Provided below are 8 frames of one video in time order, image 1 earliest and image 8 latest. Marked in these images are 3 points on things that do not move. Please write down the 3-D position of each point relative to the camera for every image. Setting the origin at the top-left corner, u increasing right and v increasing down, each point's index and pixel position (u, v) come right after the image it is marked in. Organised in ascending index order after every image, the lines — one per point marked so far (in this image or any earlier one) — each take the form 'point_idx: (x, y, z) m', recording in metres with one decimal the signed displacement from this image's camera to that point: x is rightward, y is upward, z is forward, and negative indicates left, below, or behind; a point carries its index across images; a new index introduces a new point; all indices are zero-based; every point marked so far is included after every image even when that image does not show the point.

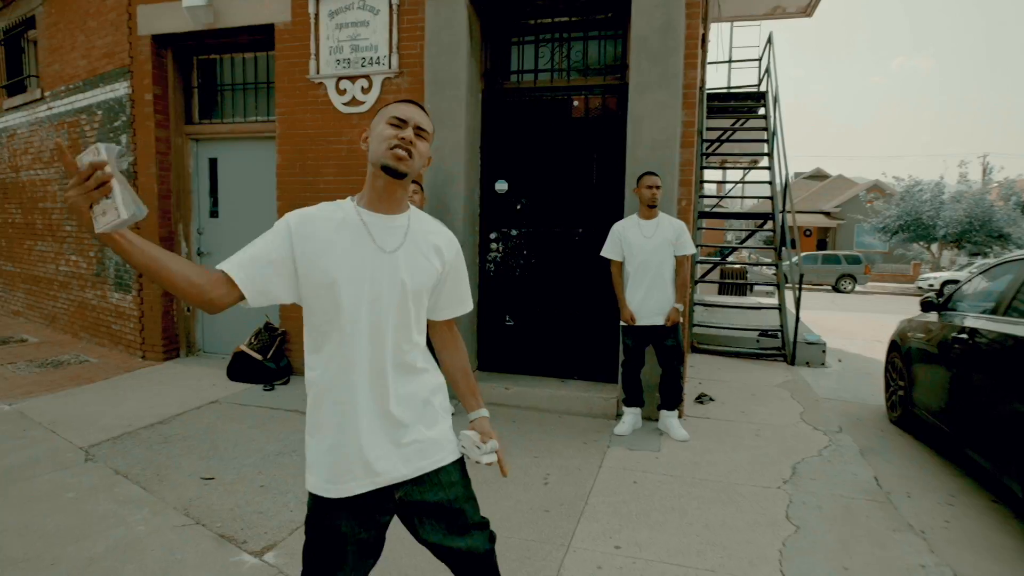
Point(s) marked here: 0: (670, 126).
0: (+1.2, +1.2, +4.5) m
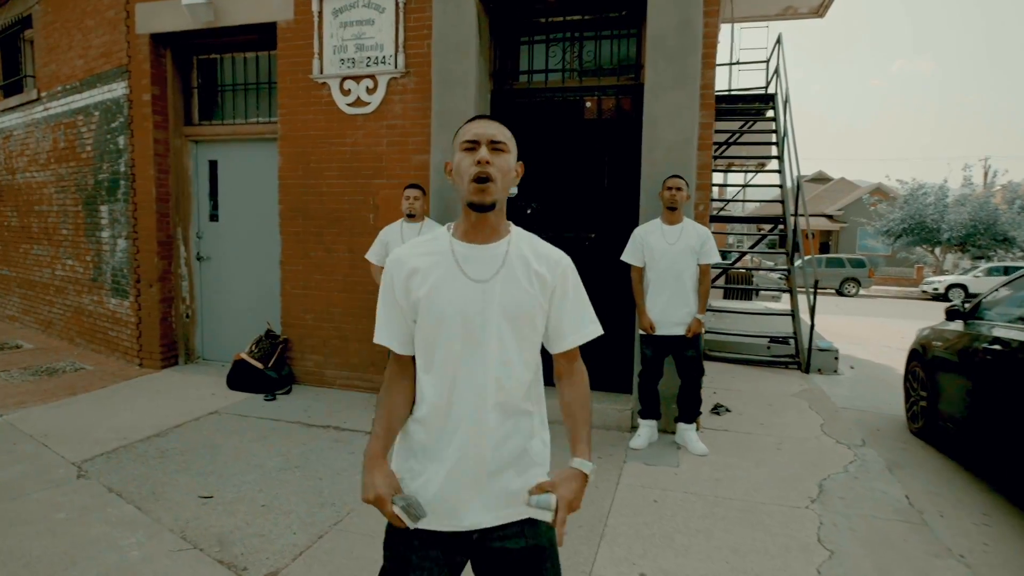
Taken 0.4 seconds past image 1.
0: (+1.3, +1.1, +4.4) m
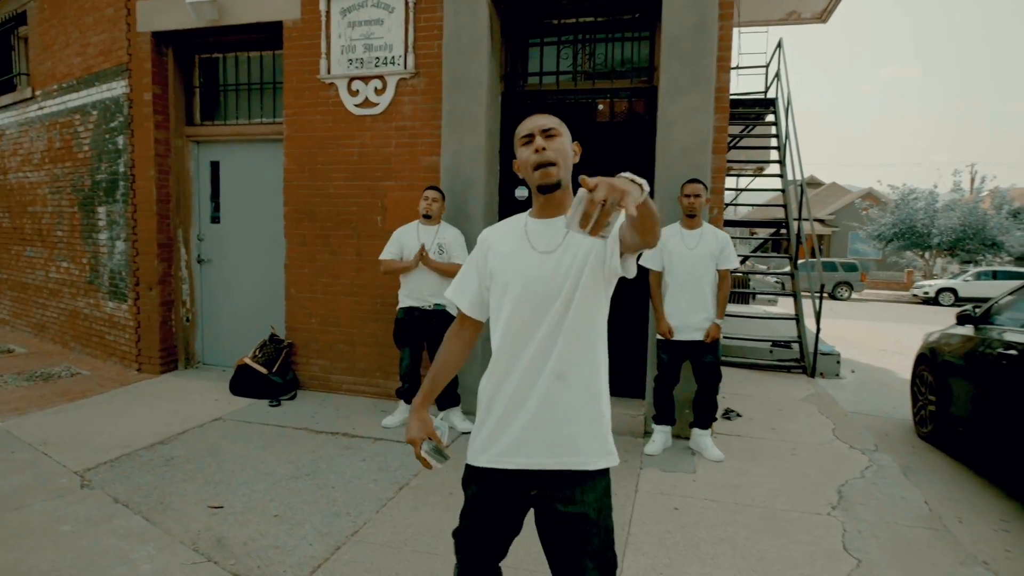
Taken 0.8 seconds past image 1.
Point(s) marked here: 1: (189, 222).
0: (+1.3, +1.1, +4.3) m
1: (-3.2, +0.7, +6.1) m
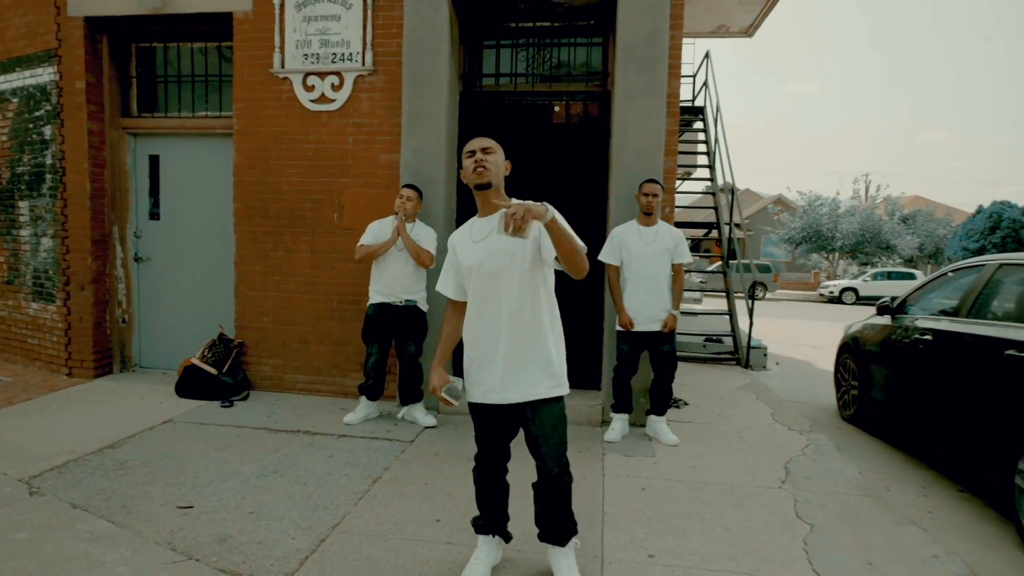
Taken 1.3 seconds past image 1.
0: (+1.1, +1.2, +4.6) m
1: (-3.7, +0.7, +5.8) m
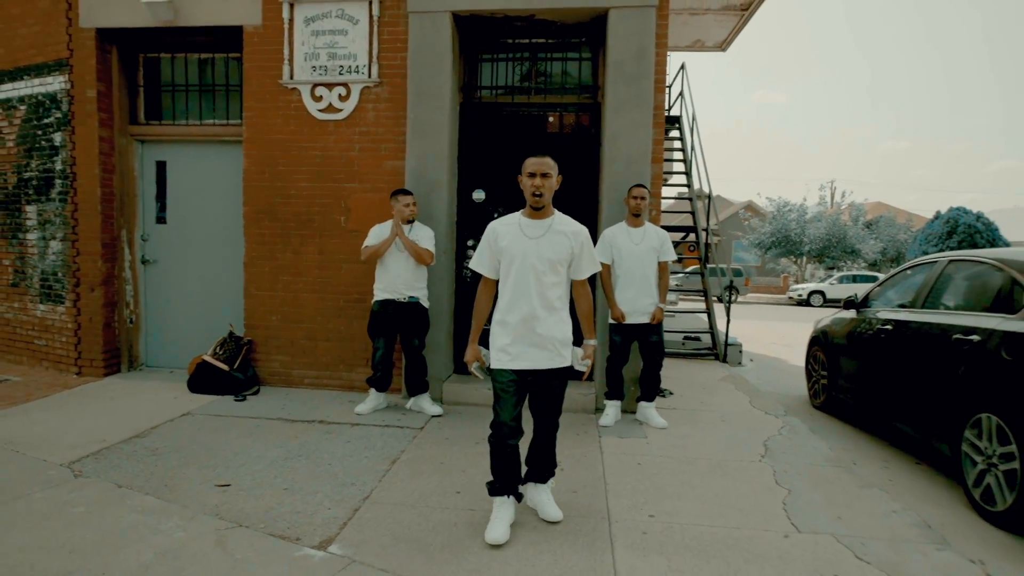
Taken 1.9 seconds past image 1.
0: (+1.1, +1.2, +5.0) m
1: (-3.7, +0.7, +6.0) m
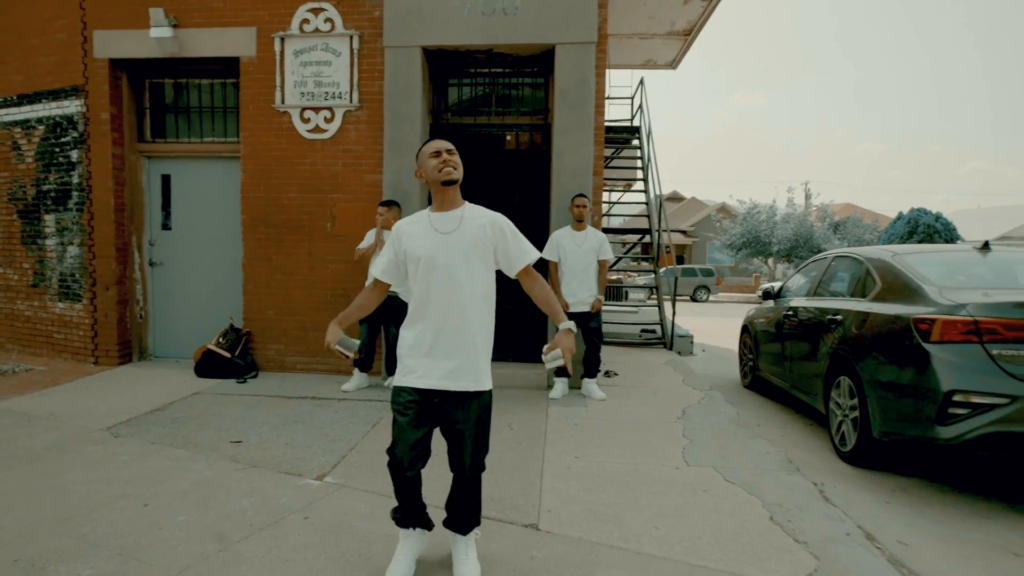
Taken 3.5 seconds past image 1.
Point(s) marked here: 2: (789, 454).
0: (+0.7, +1.2, +5.9) m
1: (-4.1, +0.7, +6.8) m
2: (+2.0, -1.2, +4.3) m
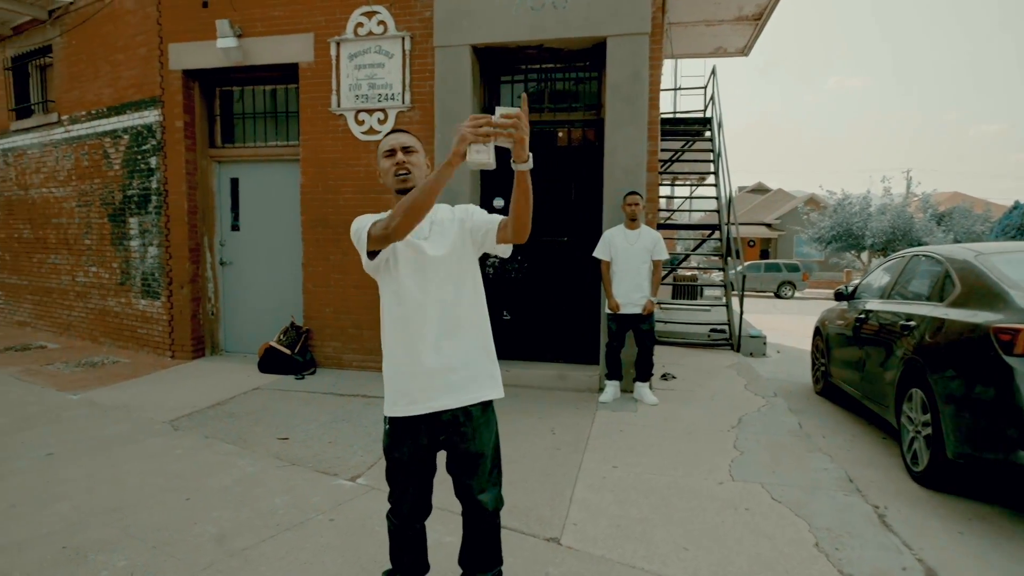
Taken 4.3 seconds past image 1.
0: (+1.2, +1.2, +5.7) m
1: (-3.5, +0.7, +7.2) m
2: (+2.2, -1.2, +4.0) m
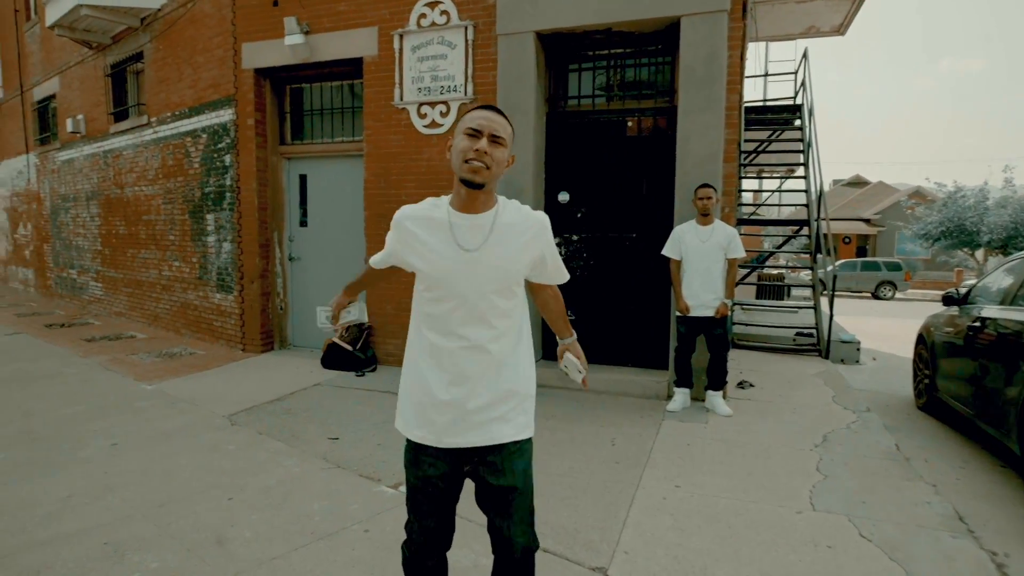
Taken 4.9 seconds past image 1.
0: (+1.7, +1.2, +5.2) m
1: (-2.7, +0.7, +7.3) m
2: (+2.5, -1.2, +3.4) m
